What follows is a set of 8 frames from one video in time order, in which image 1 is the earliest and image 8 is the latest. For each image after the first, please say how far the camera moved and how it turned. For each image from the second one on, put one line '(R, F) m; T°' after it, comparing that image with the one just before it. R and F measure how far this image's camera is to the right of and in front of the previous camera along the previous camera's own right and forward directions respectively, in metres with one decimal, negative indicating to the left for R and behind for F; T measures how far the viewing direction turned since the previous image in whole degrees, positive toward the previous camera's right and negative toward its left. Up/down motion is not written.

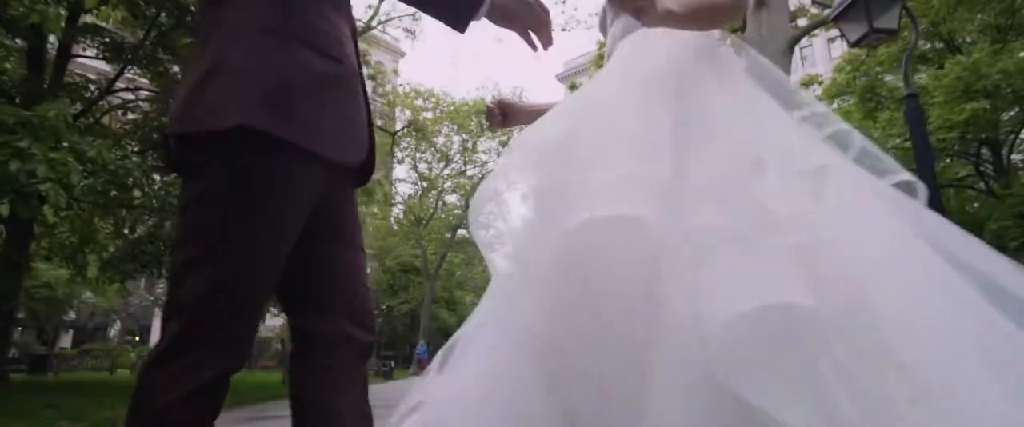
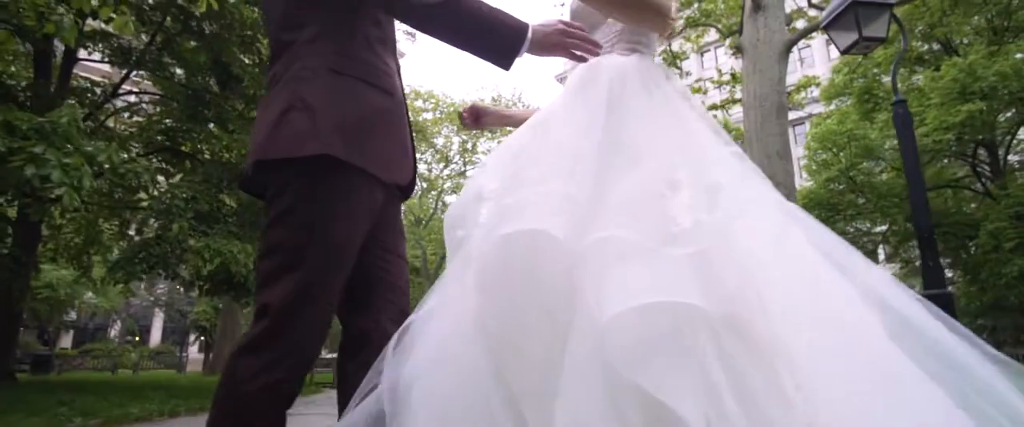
(0.0, -0.2) m; 0°
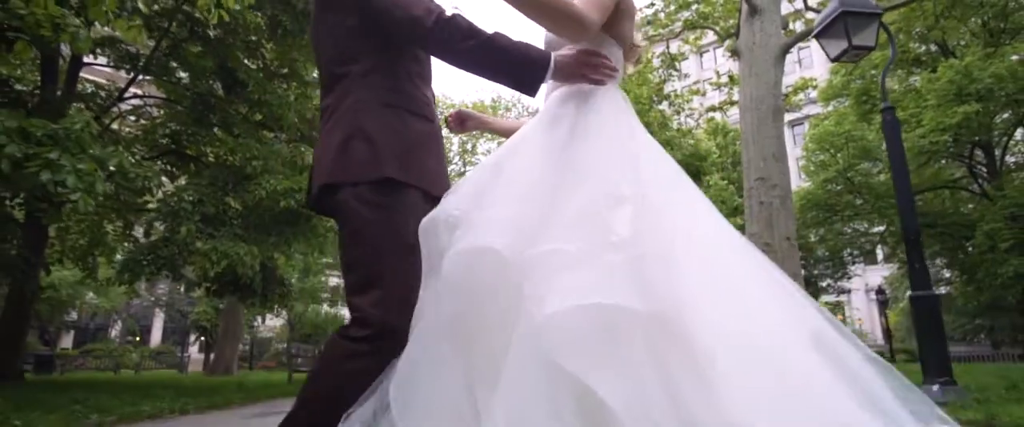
(0.0, -0.2) m; 0°
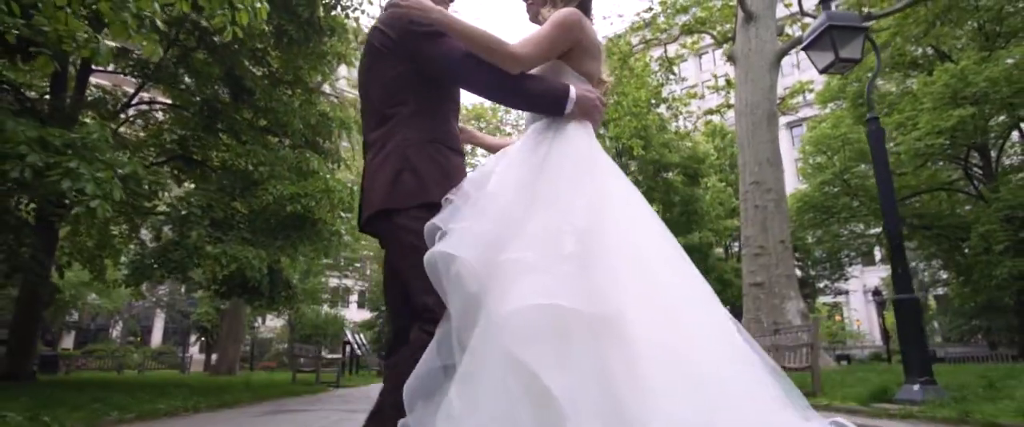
(0.0, -0.3) m; 0°
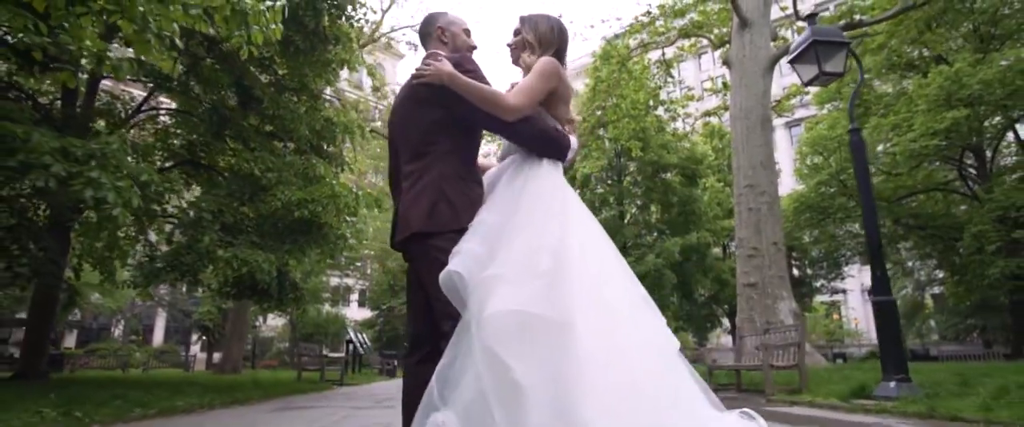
(0.0, -0.3) m; 0°
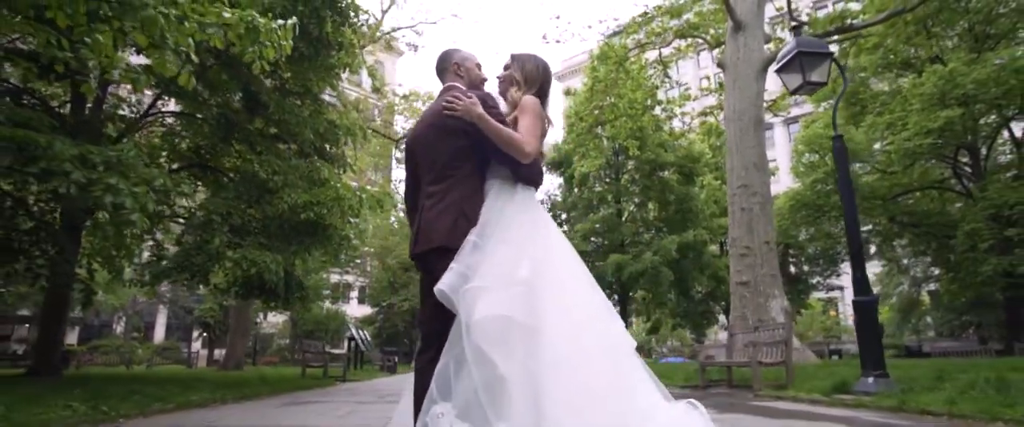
(0.0, -0.3) m; 0°
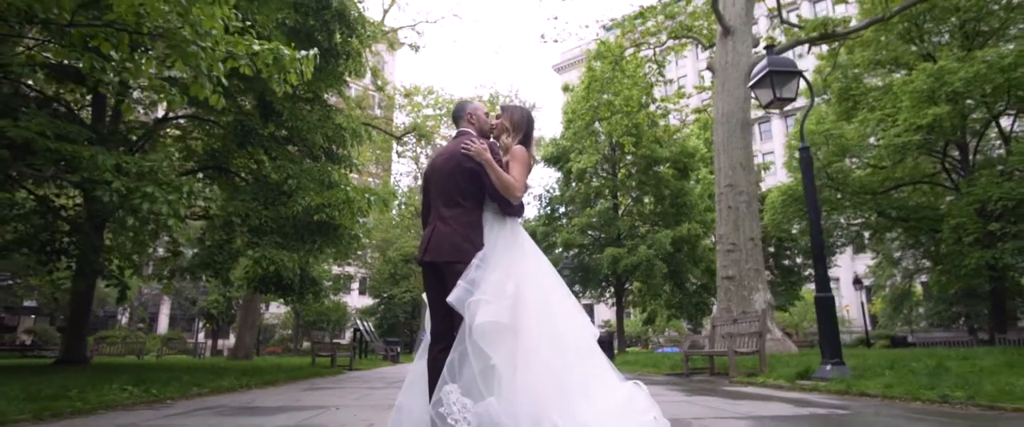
(0.0, -0.8) m; 0°
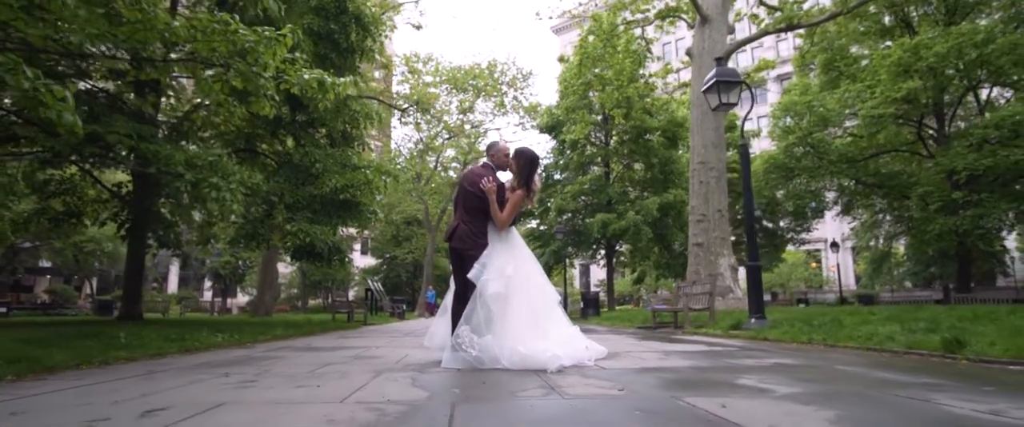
(+0.1, -1.9) m; 0°
